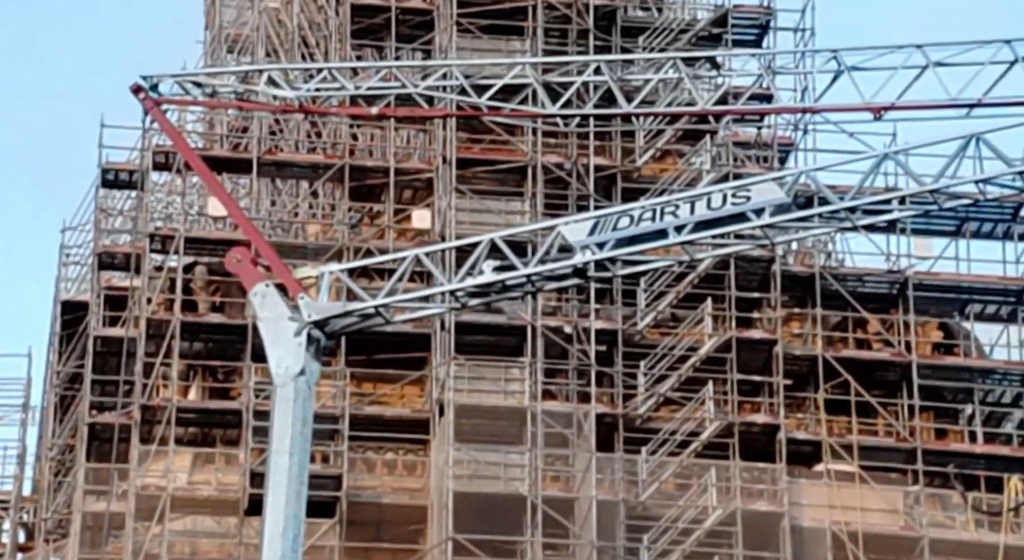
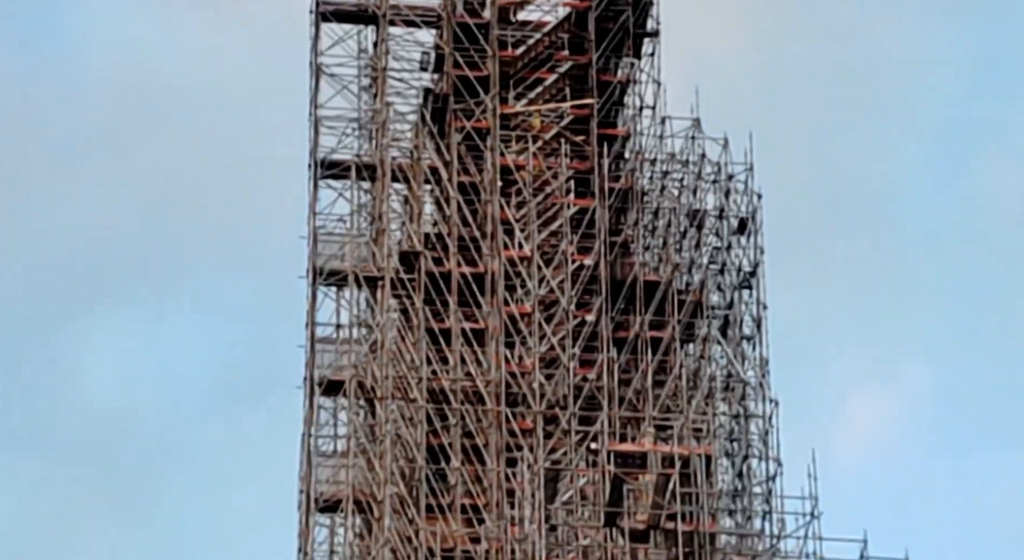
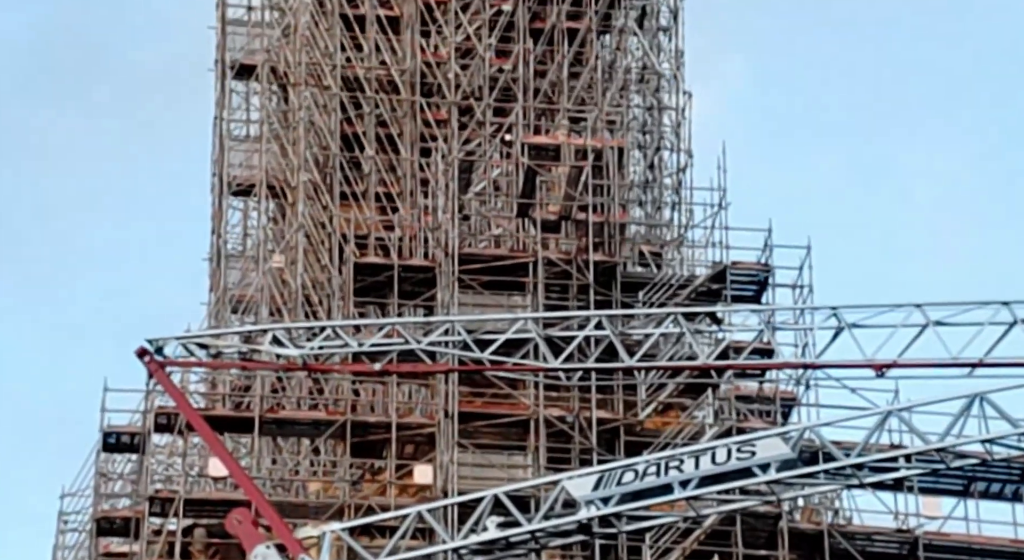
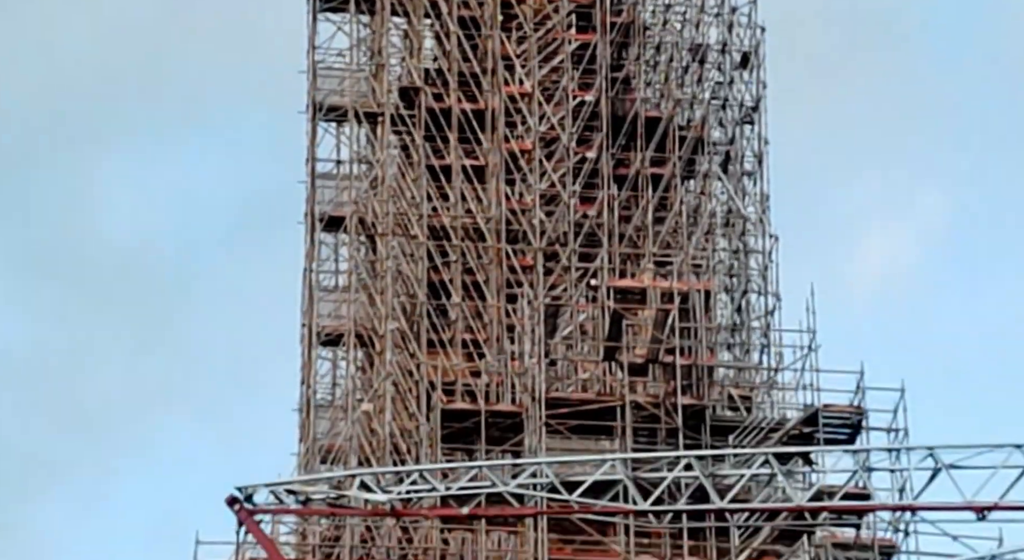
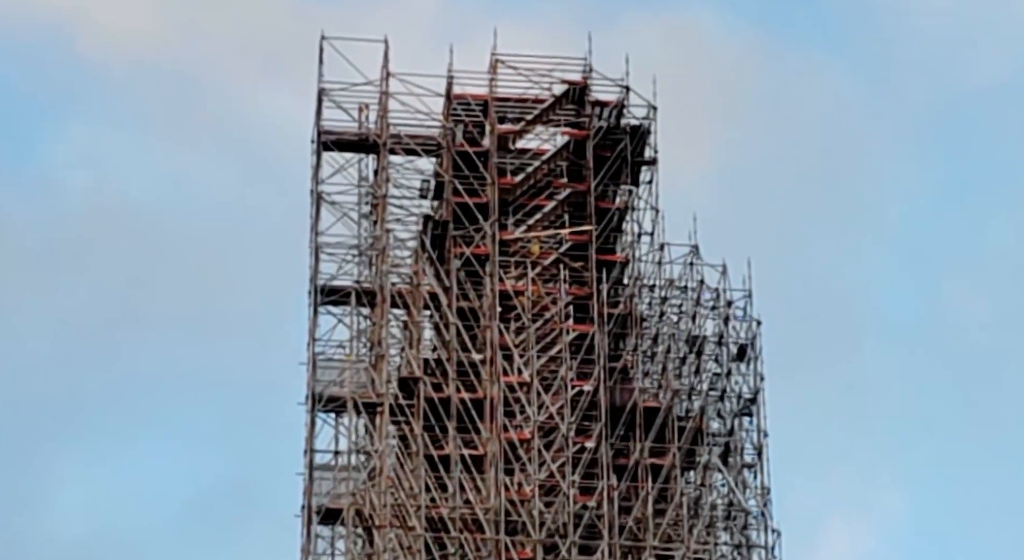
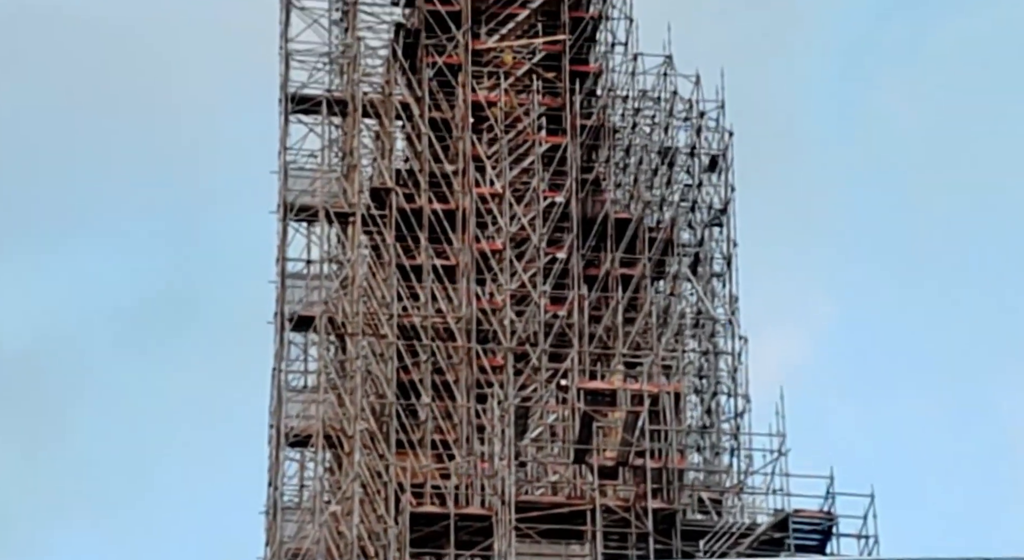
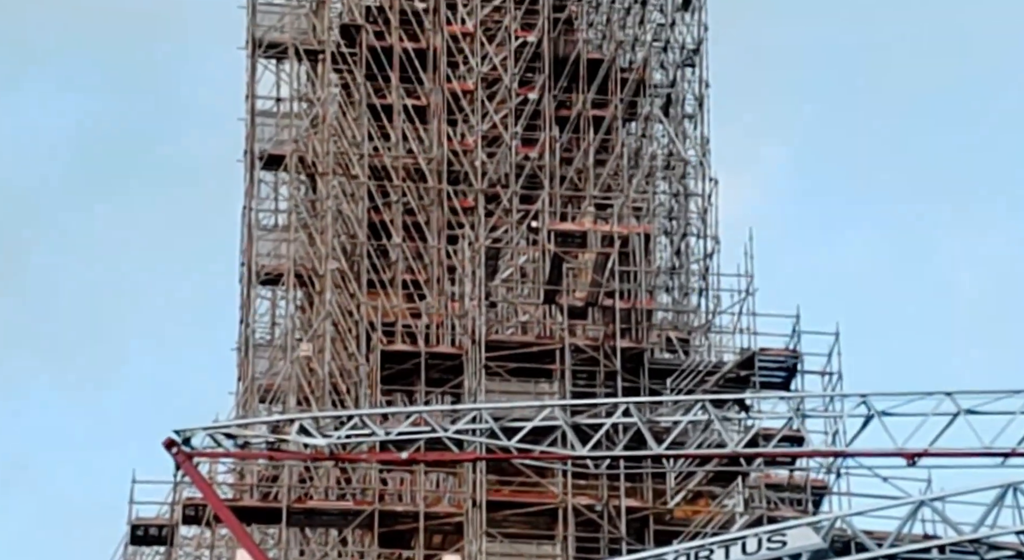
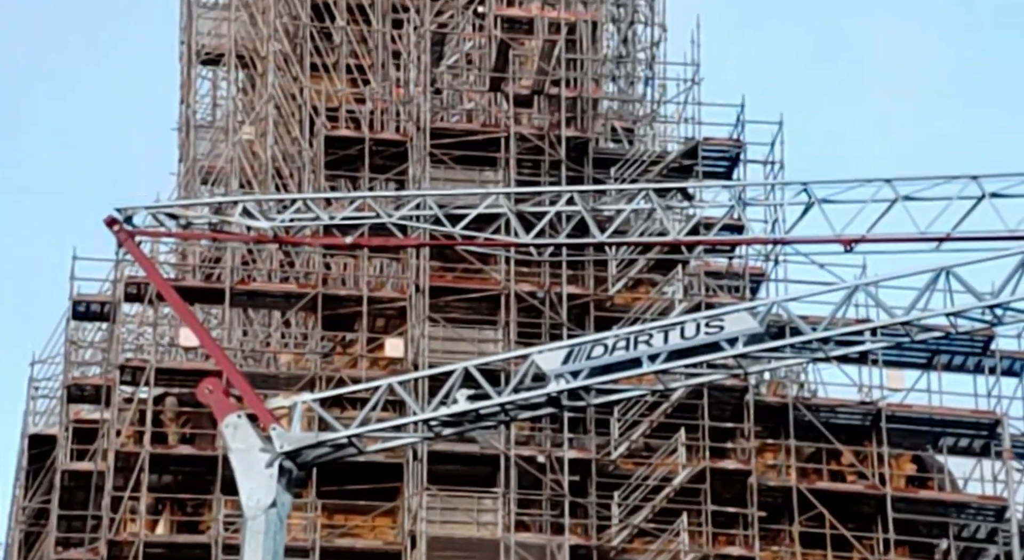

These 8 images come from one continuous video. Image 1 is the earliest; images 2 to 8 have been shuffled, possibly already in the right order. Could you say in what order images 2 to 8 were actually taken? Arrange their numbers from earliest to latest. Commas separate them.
8, 3, 7, 6, 5, 2, 4
